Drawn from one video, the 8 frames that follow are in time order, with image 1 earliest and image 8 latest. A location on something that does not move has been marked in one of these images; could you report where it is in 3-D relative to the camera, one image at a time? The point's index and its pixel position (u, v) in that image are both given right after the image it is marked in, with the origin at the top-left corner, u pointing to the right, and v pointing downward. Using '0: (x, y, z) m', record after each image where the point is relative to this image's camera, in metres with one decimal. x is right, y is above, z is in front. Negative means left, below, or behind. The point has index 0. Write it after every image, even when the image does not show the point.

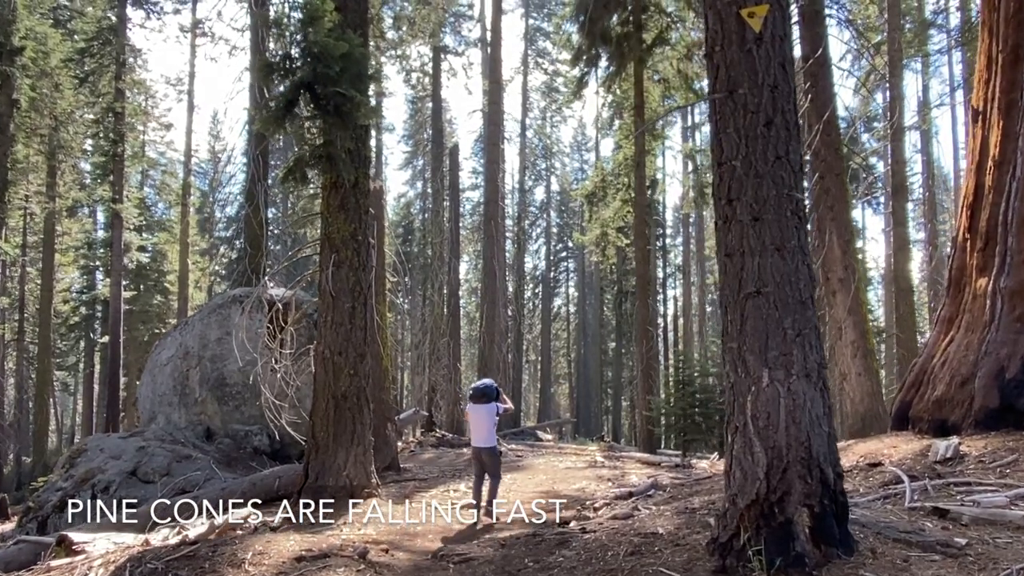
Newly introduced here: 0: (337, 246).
0: (-1.8, +0.5, +7.9) m
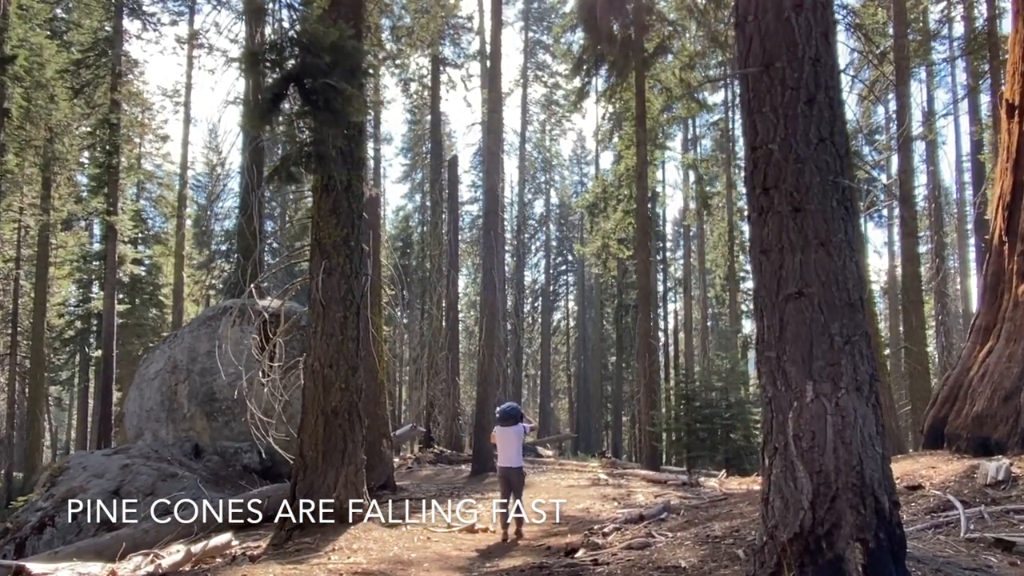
0: (-1.8, +0.4, +7.5) m
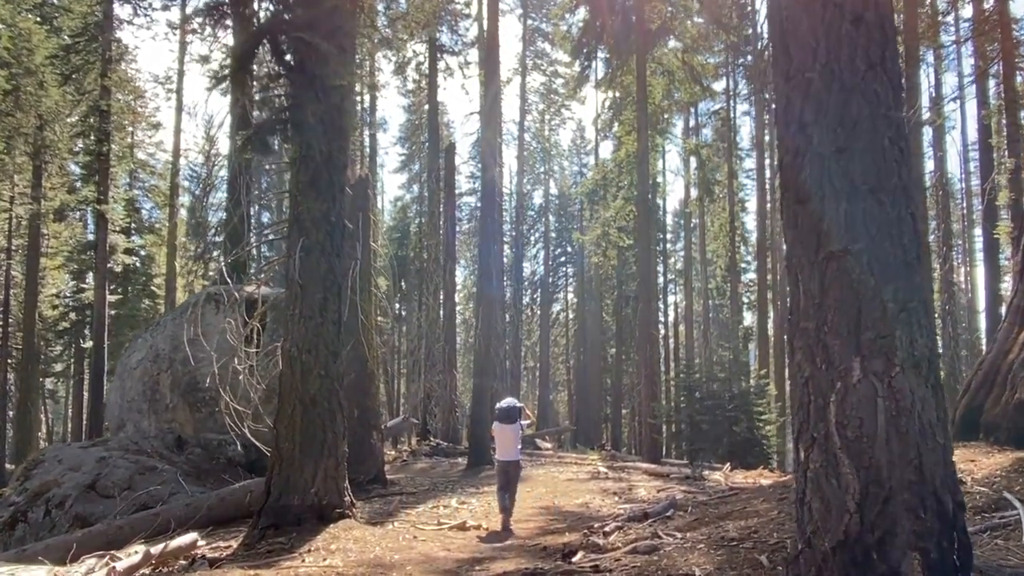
0: (-1.8, +0.6, +6.9) m
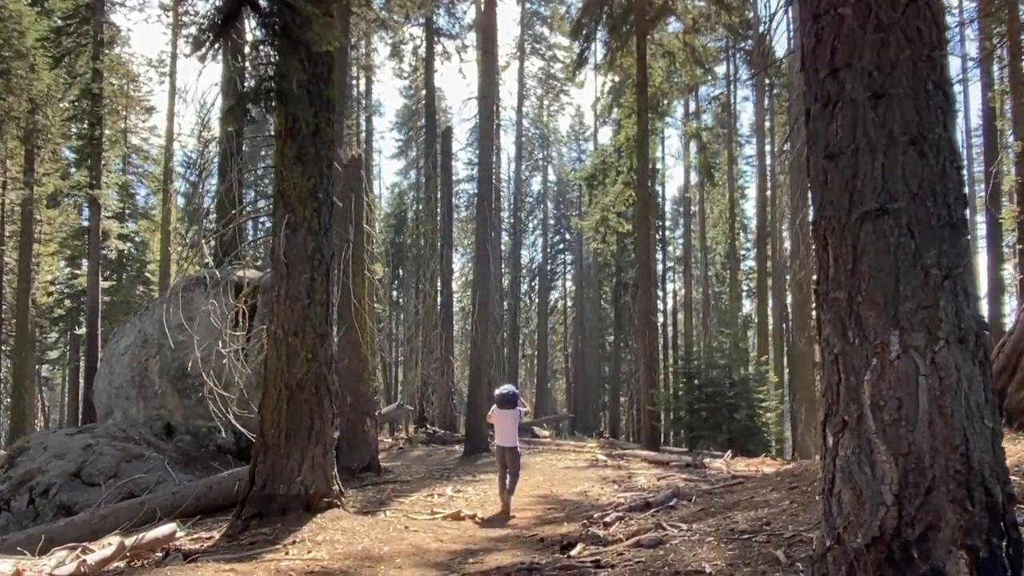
0: (-1.9, +0.7, +6.6) m
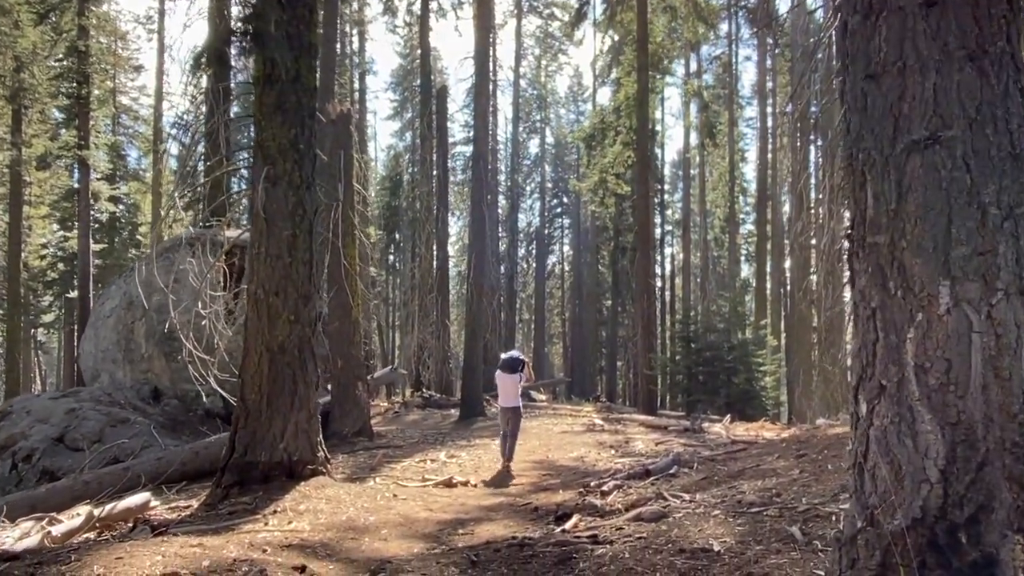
0: (-1.9, +1.1, +6.2) m
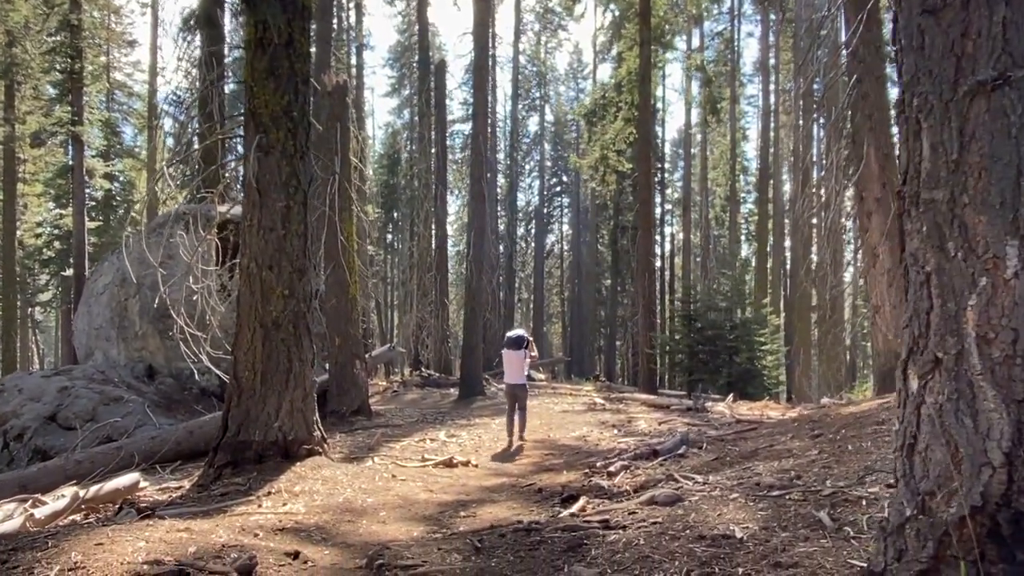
0: (-1.9, +1.3, +6.0) m
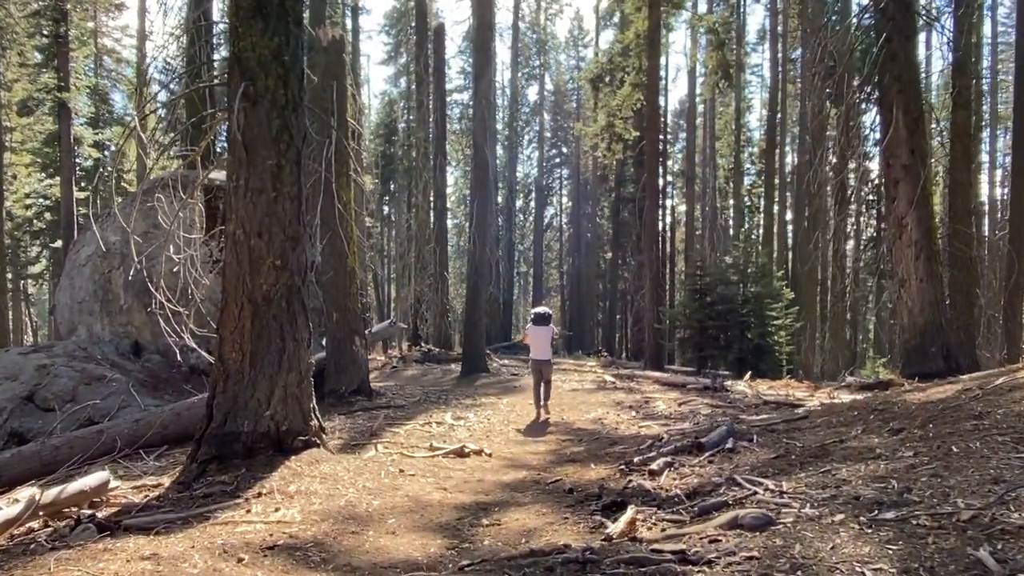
0: (-1.8, +1.5, +5.2) m
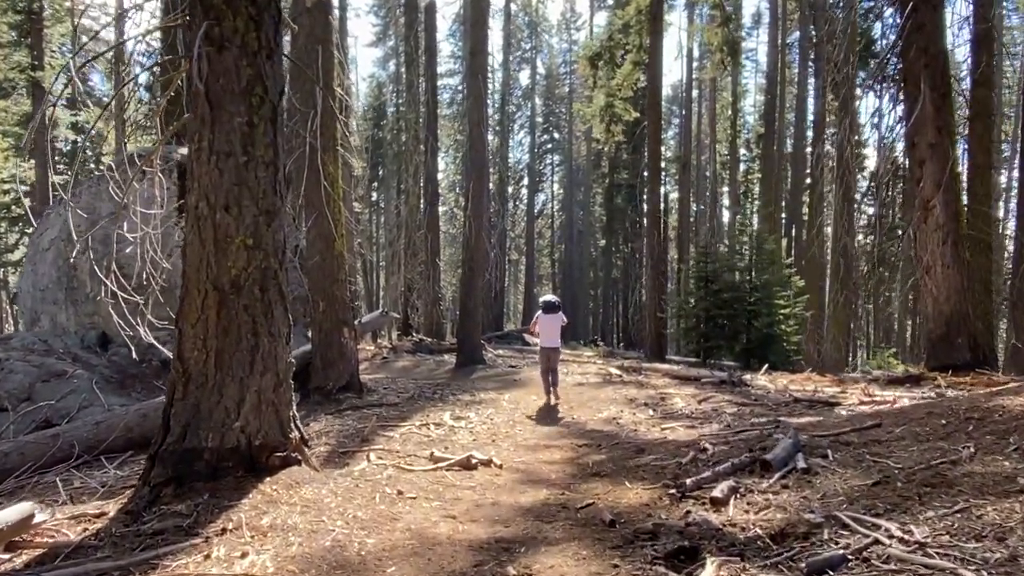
0: (-1.7, +1.6, +4.4) m
